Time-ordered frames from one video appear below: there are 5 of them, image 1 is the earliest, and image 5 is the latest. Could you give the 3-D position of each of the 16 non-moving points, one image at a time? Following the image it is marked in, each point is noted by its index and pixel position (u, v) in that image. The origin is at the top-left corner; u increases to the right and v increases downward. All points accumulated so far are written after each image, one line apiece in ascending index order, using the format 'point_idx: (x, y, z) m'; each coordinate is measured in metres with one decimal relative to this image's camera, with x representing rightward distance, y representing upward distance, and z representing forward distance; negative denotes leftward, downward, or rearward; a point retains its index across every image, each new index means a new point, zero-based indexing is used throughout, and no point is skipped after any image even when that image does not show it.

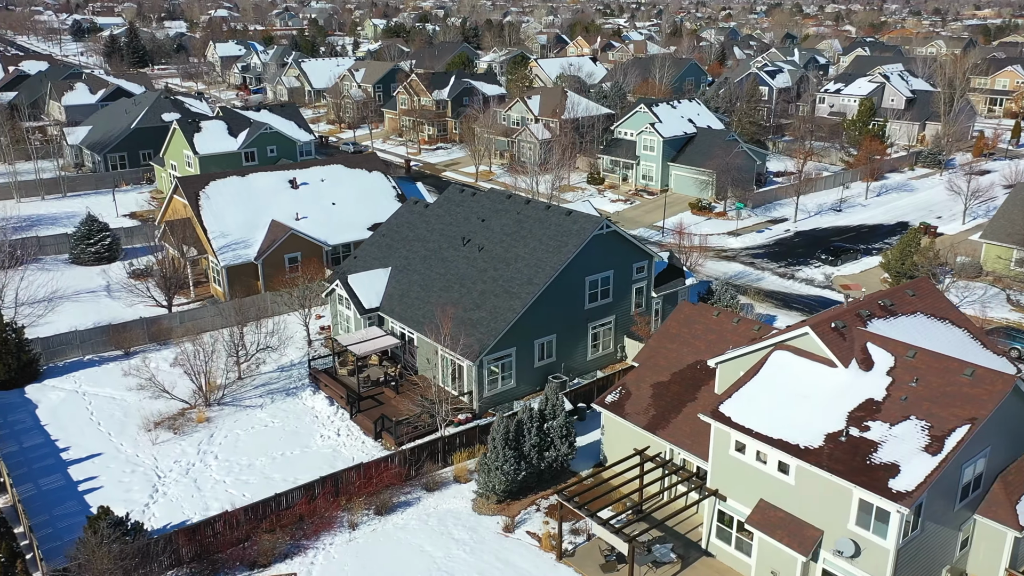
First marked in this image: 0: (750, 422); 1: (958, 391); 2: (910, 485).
0: (+5.5, -3.1, +18.6) m
1: (+9.8, -2.3, +17.8) m
2: (+7.9, -3.9, +16.0) m
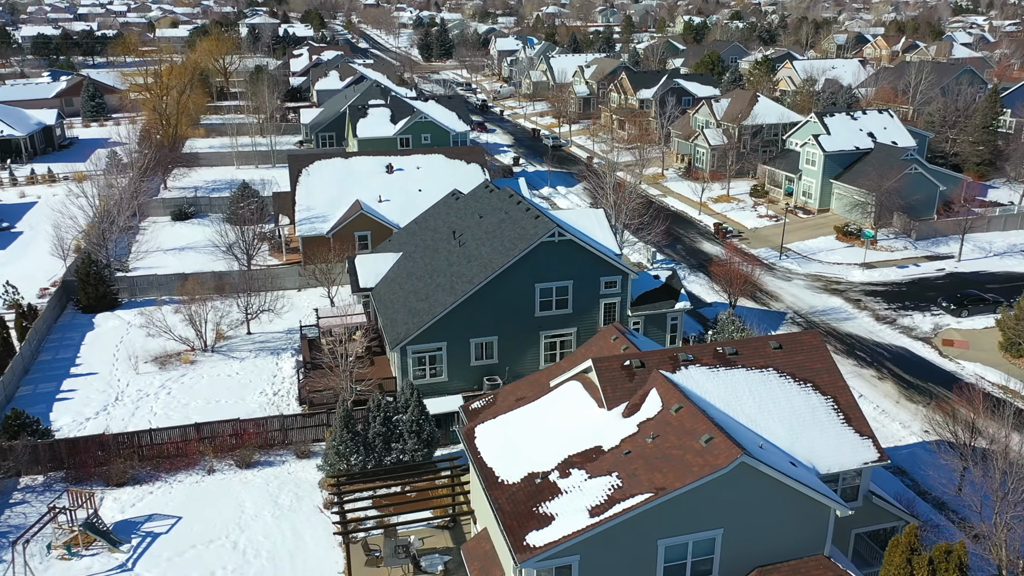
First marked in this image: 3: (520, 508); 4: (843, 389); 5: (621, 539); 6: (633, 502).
0: (-0.6, -3.5, +17.7) m
1: (+3.2, -3.2, +15.4) m
2: (+0.6, -4.5, +14.5) m
3: (+0.2, -4.2, +15.4) m
4: (+7.6, -2.3, +18.6) m
5: (+2.0, -4.6, +14.8) m
6: (+2.2, -3.9, +14.6) m
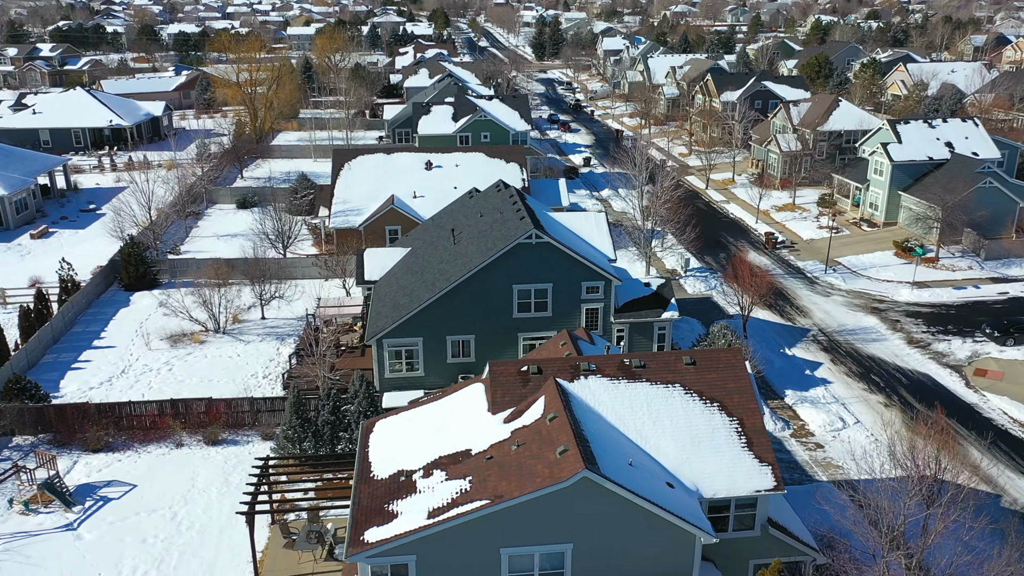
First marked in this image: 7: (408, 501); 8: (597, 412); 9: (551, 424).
0: (-3.0, -3.4, +18.0) m
1: (+0.4, -3.3, +15.1) m
2: (-2.4, -4.5, +14.6) m
3: (-2.6, -4.2, +15.6) m
4: (+5.2, -2.7, +17.6) m
5: (-0.9, -4.7, +14.7) m
6: (-0.7, -3.9, +14.5) m
7: (-1.9, -4.1, +15.3) m
8: (+1.8, -2.6, +17.2) m
9: (+0.8, -2.7, +16.1) m
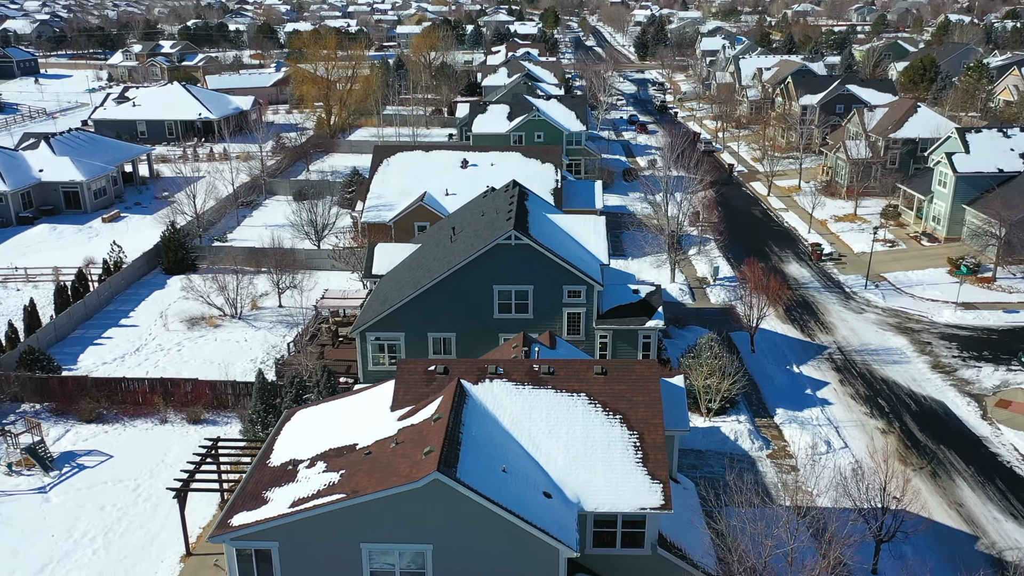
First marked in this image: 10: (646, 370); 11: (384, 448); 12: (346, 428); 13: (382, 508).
0: (-5.1, -3.2, +18.5) m
1: (-2.1, -3.3, +15.2) m
2: (-5.0, -4.4, +15.1) m
3: (-5.1, -4.0, +16.1) m
4: (+3.0, -2.9, +17.0) m
5: (-3.6, -4.6, +15.0) m
6: (-3.4, -3.9, +14.7) m
7: (-4.4, -3.9, +15.8) m
8: (-0.4, -2.7, +17.1) m
9: (-1.6, -2.7, +16.1) m
10: (+3.0, -1.8, +17.8) m
11: (-2.5, -3.2, +16.0) m
12: (-3.5, -3.1, +17.5) m
13: (-2.4, -4.0, +14.7) m
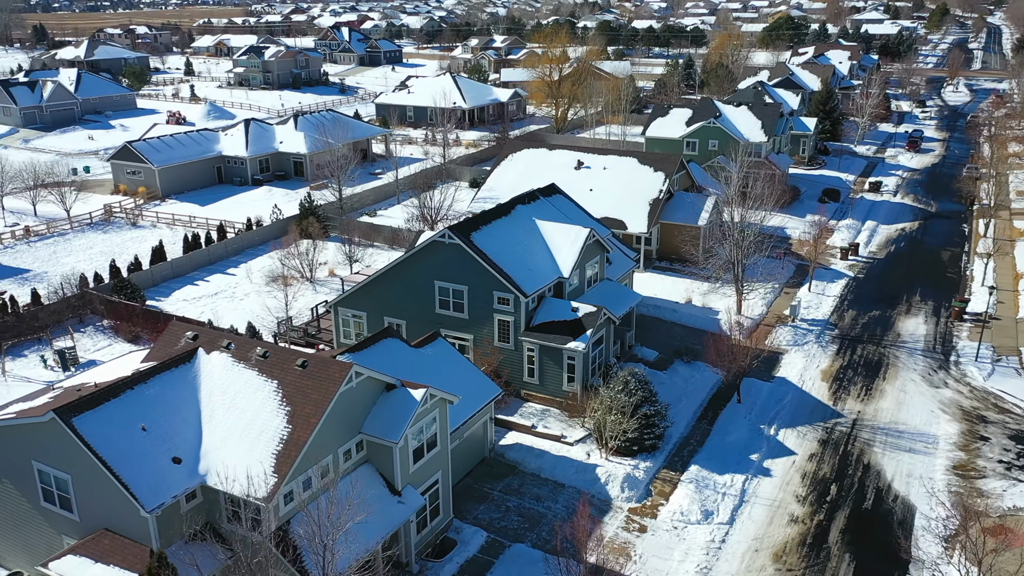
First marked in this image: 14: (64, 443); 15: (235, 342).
0: (-11.1, -2.1, +22.1) m
1: (-9.8, -2.5, +17.8) m
2: (-12.6, -3.1, +19.0) m
3: (-12.2, -2.8, +19.9) m
4: (-4.4, -2.9, +17.3) m
5: (-11.4, -3.6, +18.3) m
6: (-11.2, -2.9, +17.9) m
7: (-11.7, -2.8, +19.3) m
8: (-7.4, -2.2, +18.8) m
9: (-8.9, -2.0, +18.4) m
10: (-3.9, -1.9, +18.0) m
11: (-9.8, -2.4, +18.7) m
12: (-10.1, -2.2, +20.5) m
13: (-10.3, -3.2, +17.5) m
14: (-9.4, -3.3, +17.0) m
15: (-6.6, -1.3, +19.6) m
